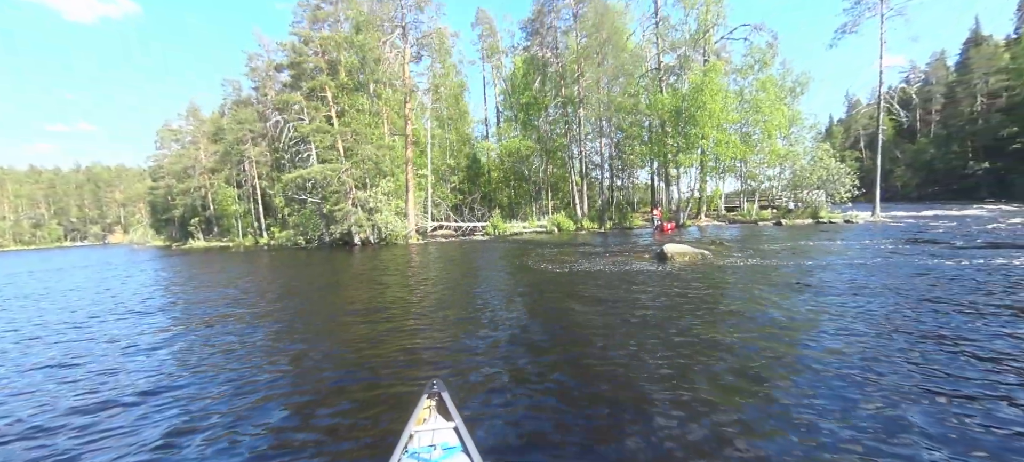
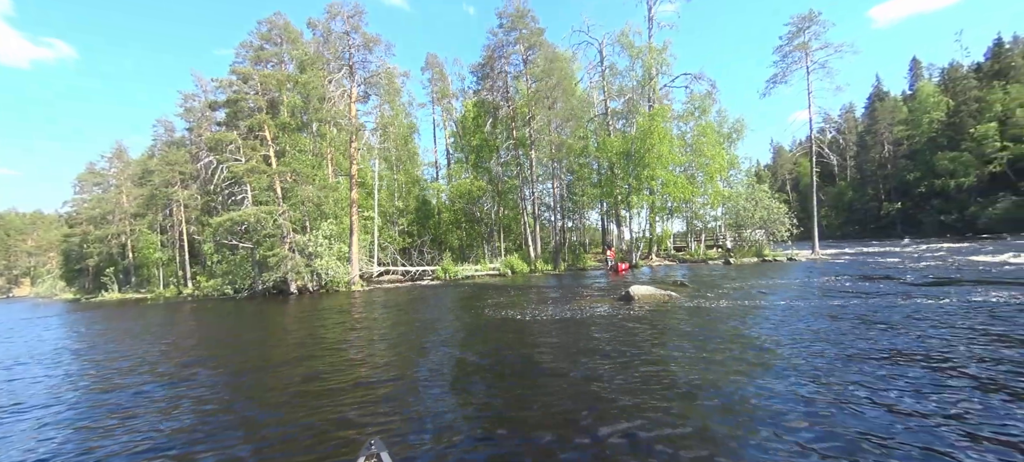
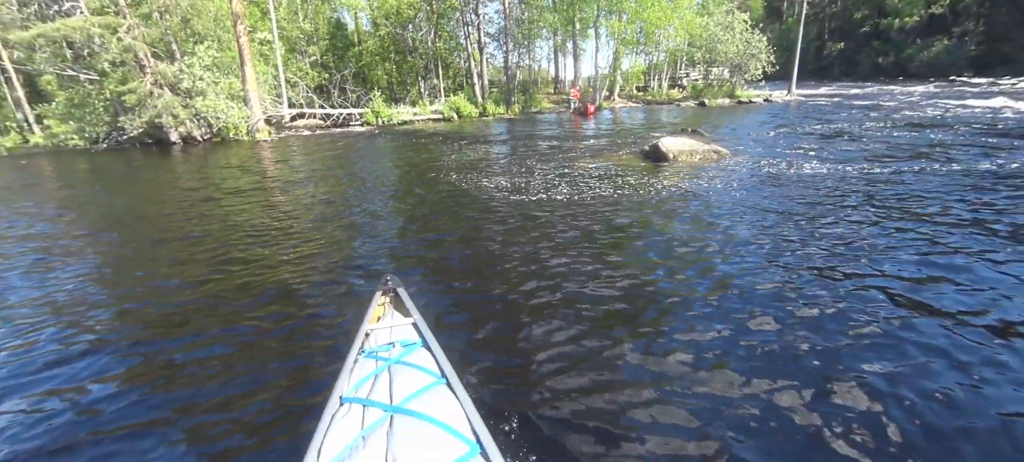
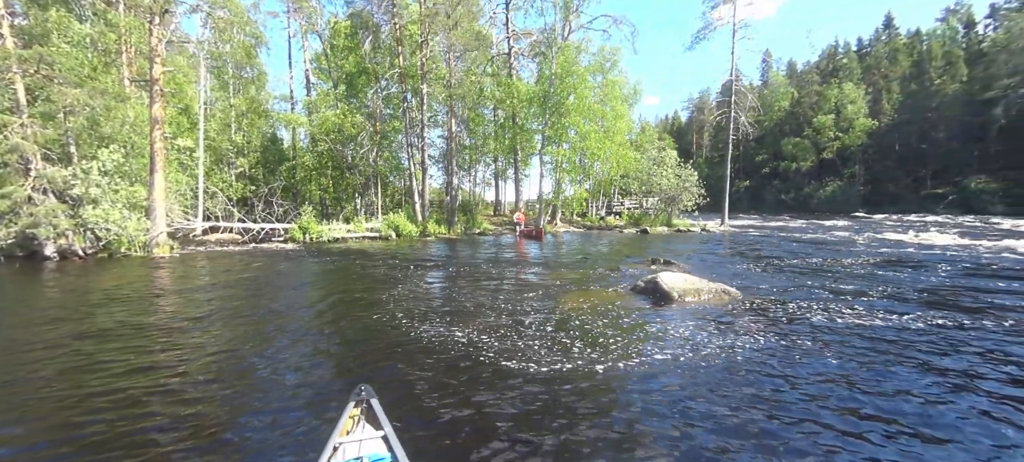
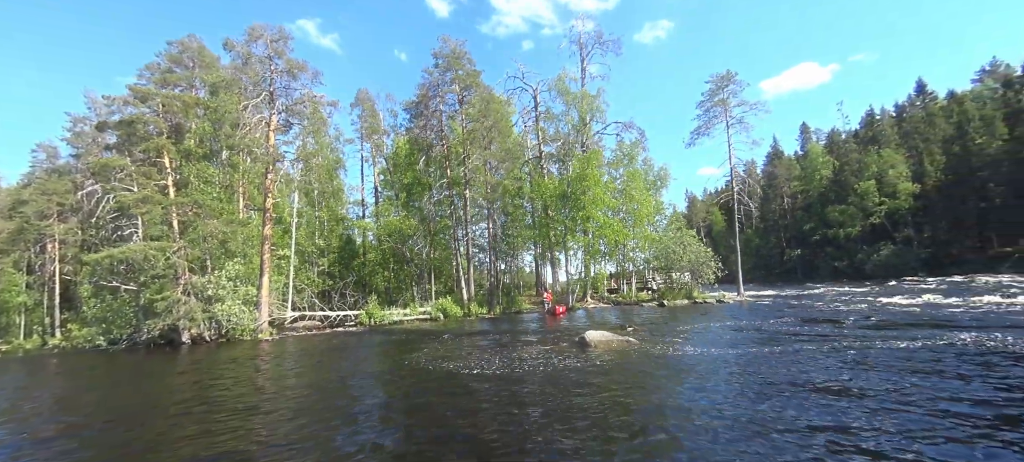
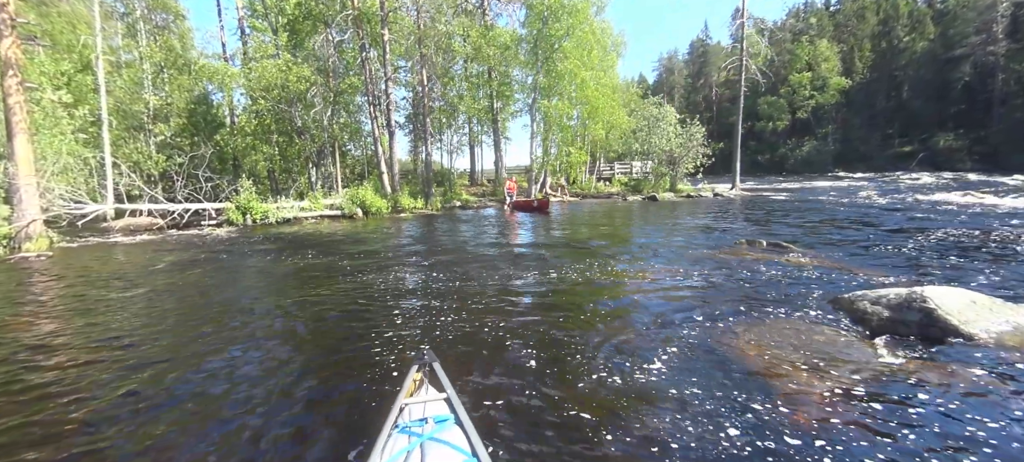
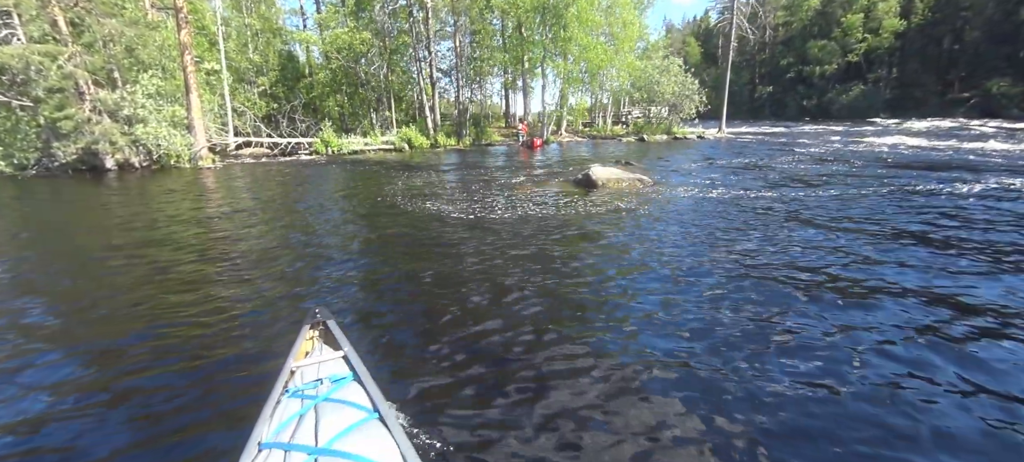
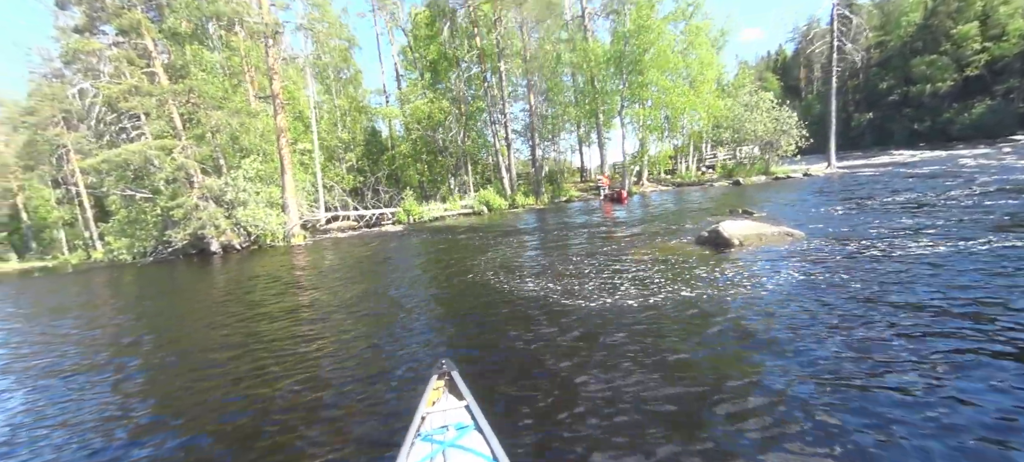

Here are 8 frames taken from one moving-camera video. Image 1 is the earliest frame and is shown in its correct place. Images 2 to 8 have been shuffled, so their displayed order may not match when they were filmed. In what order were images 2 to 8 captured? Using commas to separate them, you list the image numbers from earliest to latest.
2, 5, 7, 3, 8, 4, 6
